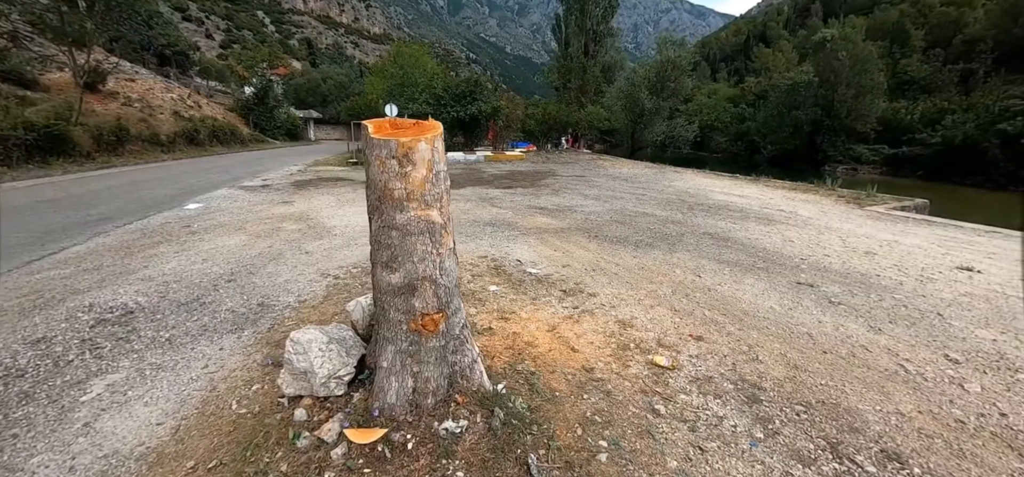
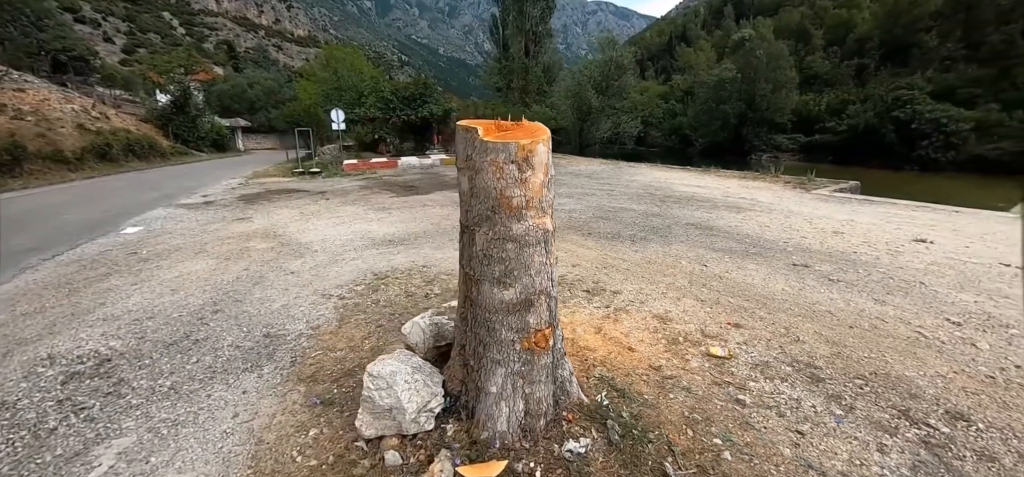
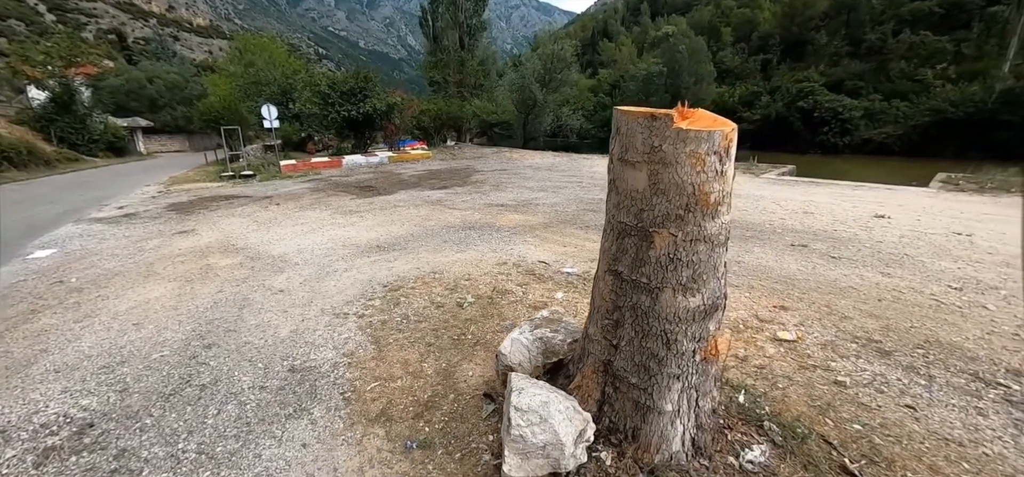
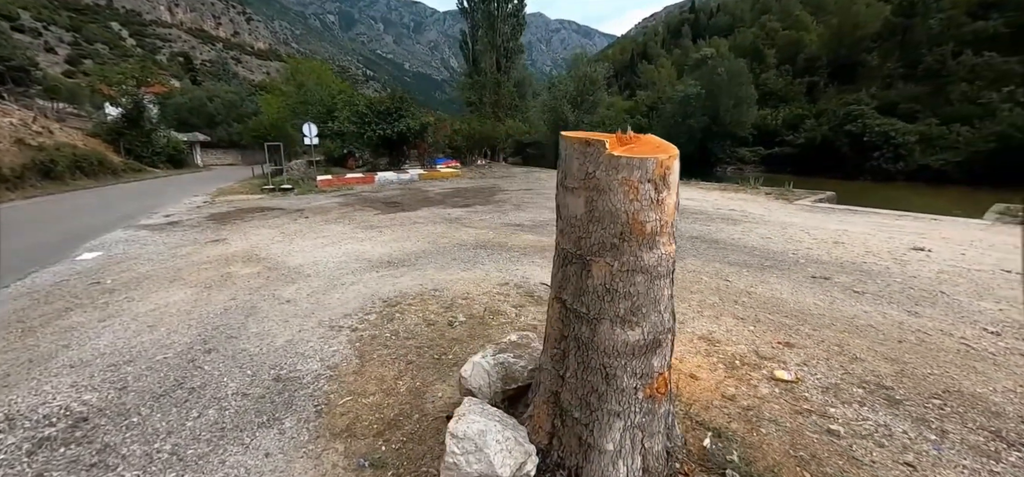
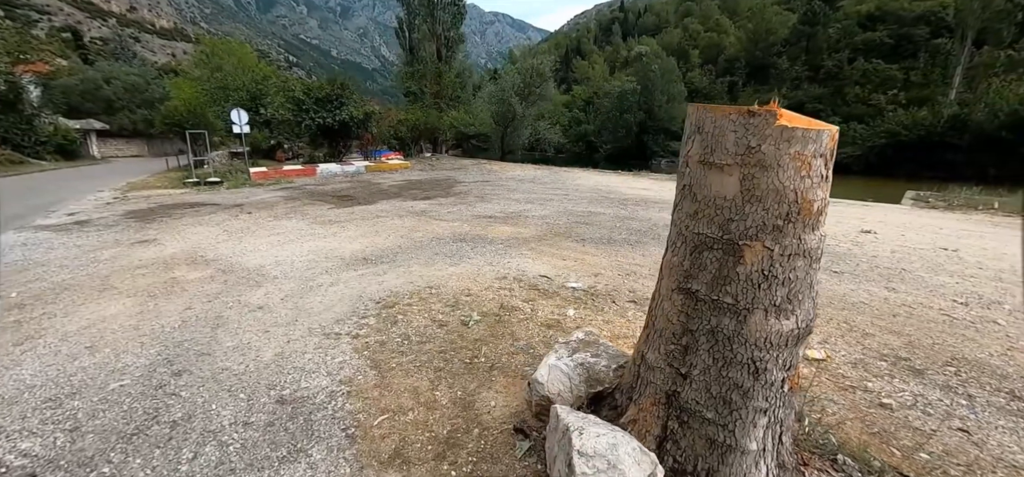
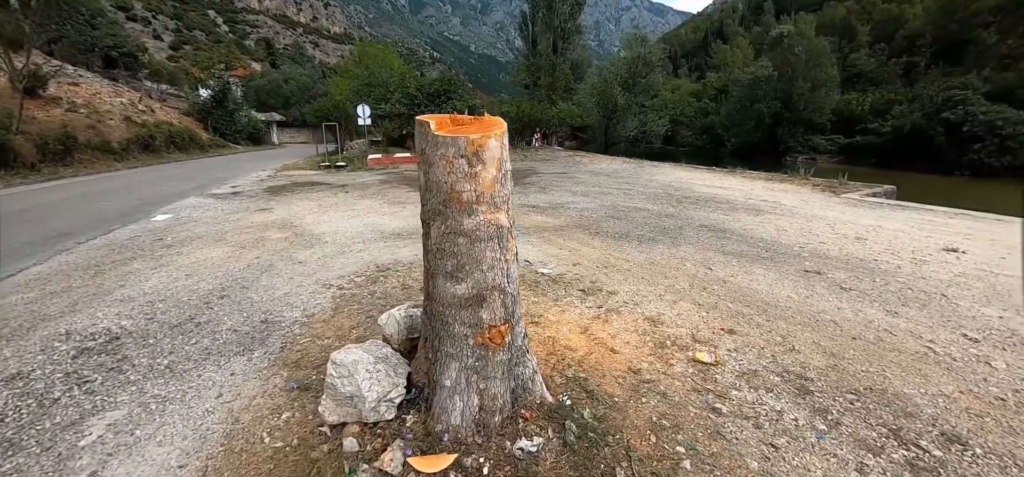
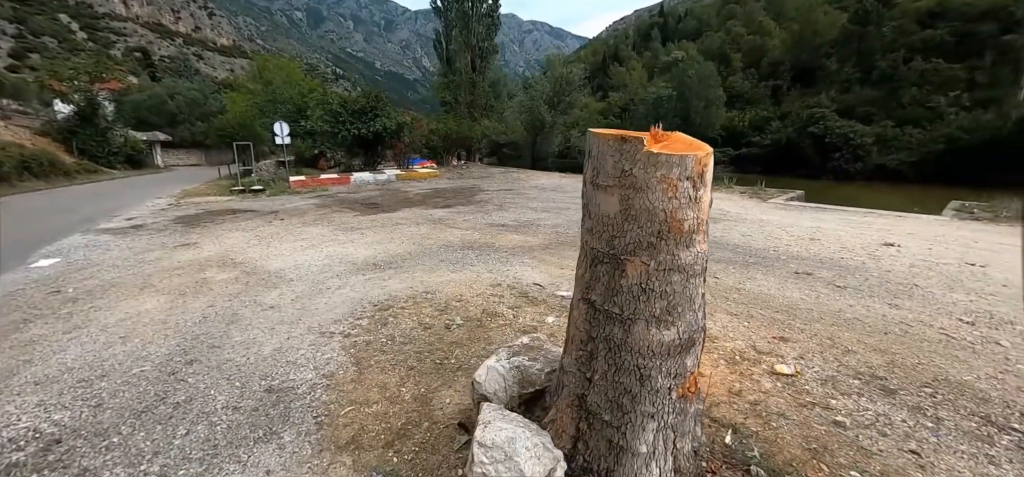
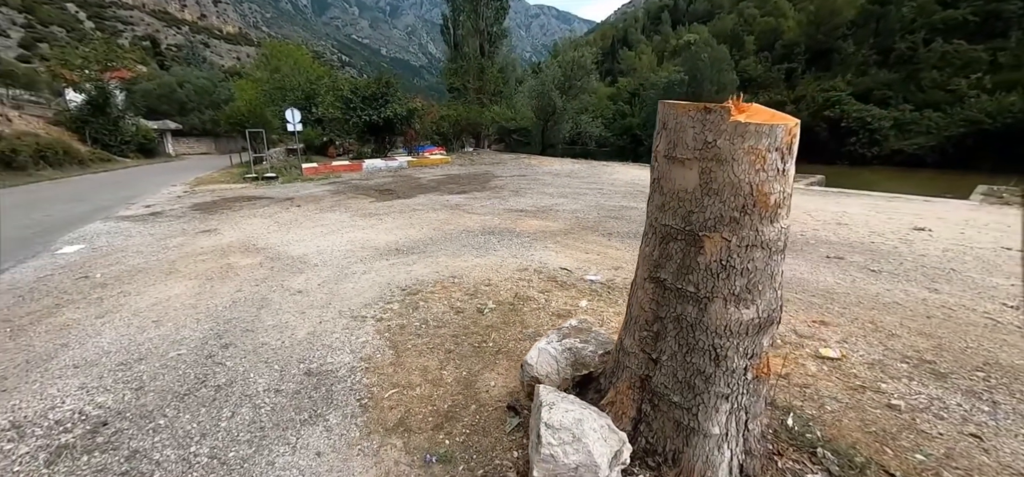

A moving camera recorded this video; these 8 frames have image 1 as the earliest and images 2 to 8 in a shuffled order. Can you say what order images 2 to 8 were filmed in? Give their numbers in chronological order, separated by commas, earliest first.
6, 2, 4, 7, 5, 8, 3
